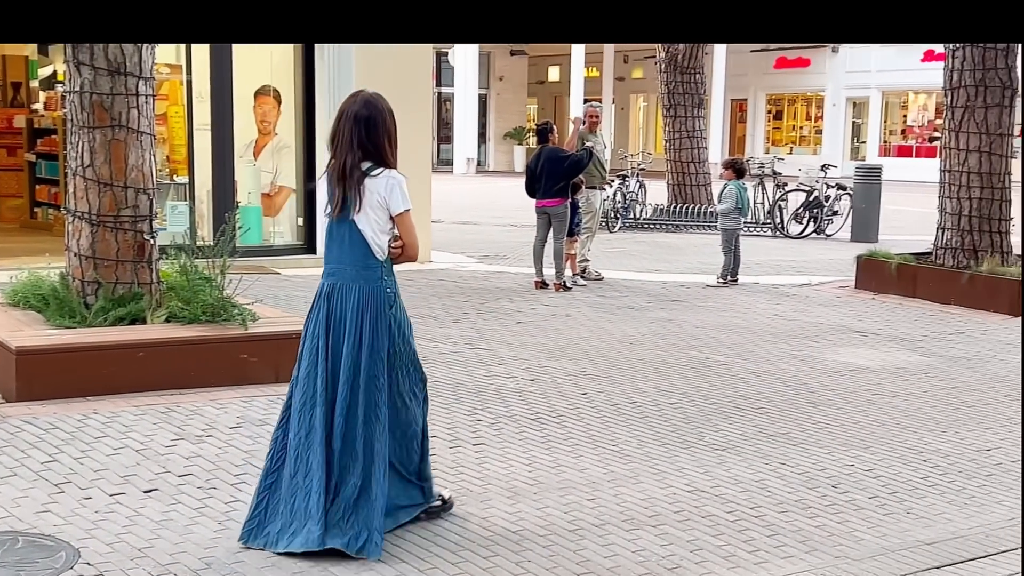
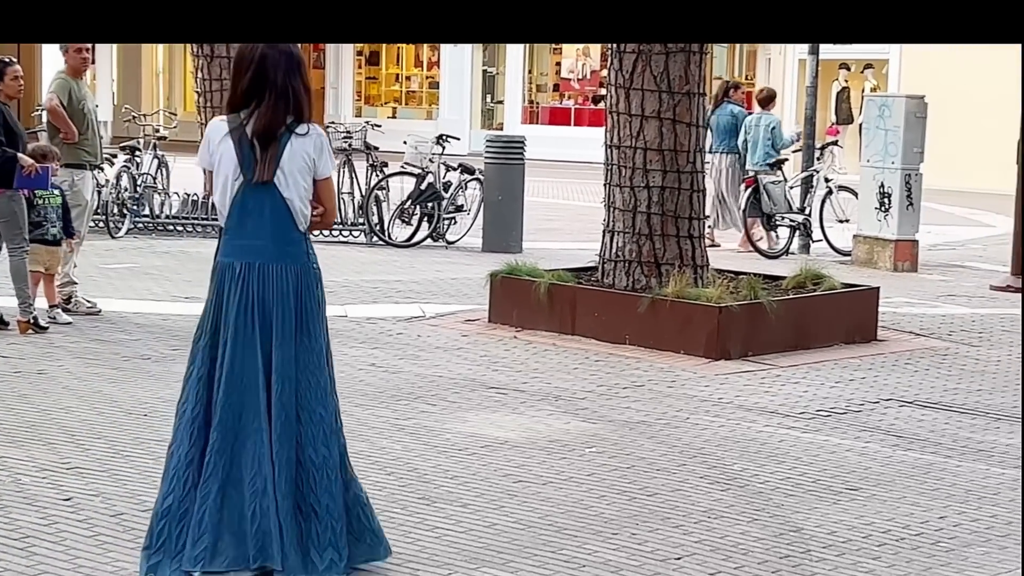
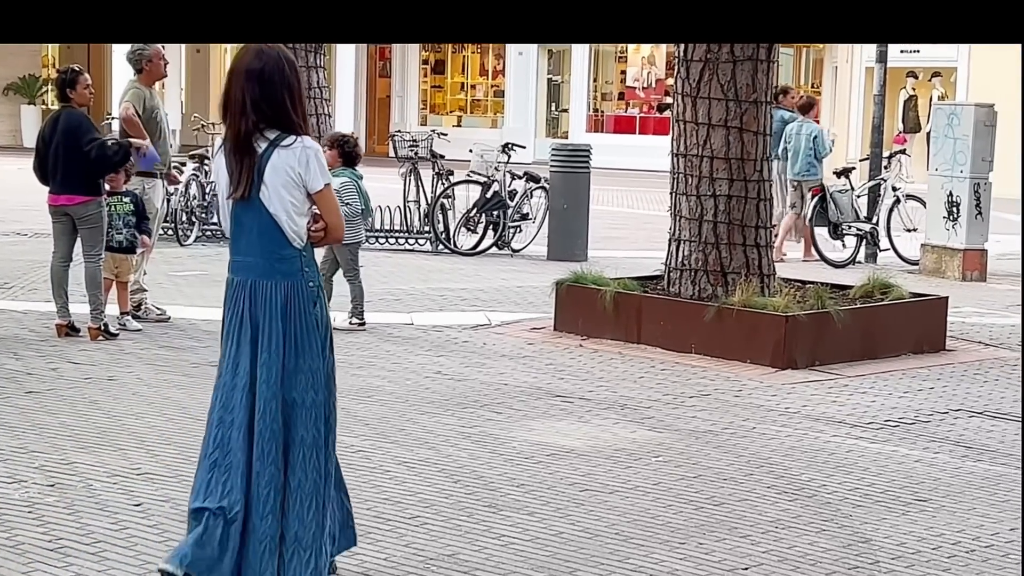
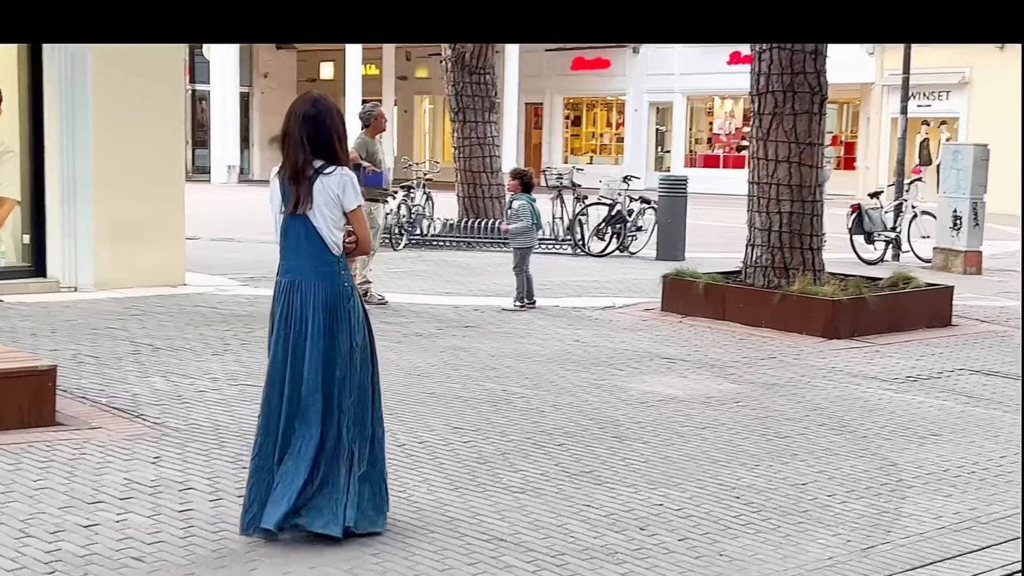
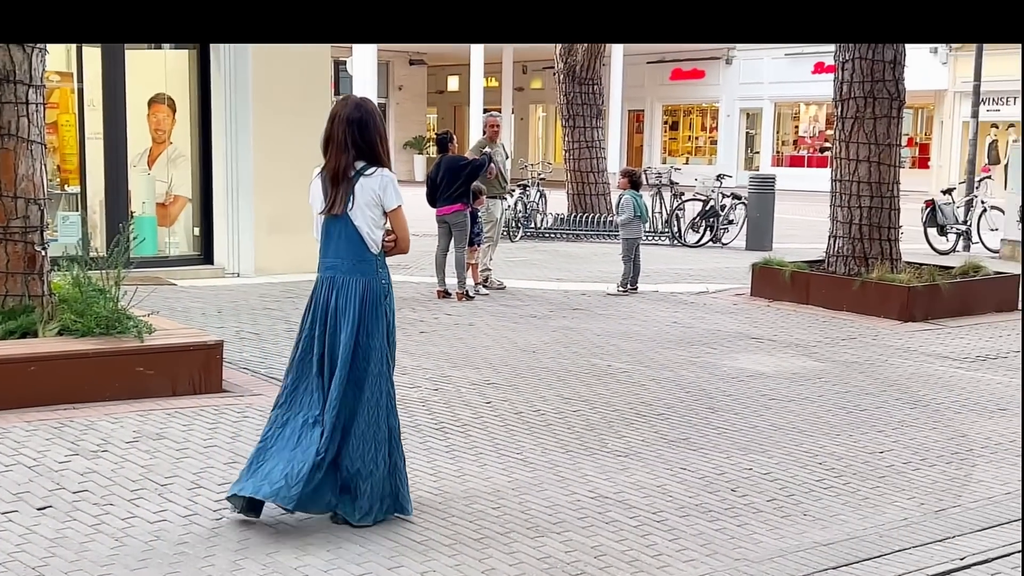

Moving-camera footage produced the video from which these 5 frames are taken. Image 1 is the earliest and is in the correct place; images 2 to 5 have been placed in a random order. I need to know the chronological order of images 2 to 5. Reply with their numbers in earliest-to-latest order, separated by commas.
5, 4, 3, 2
